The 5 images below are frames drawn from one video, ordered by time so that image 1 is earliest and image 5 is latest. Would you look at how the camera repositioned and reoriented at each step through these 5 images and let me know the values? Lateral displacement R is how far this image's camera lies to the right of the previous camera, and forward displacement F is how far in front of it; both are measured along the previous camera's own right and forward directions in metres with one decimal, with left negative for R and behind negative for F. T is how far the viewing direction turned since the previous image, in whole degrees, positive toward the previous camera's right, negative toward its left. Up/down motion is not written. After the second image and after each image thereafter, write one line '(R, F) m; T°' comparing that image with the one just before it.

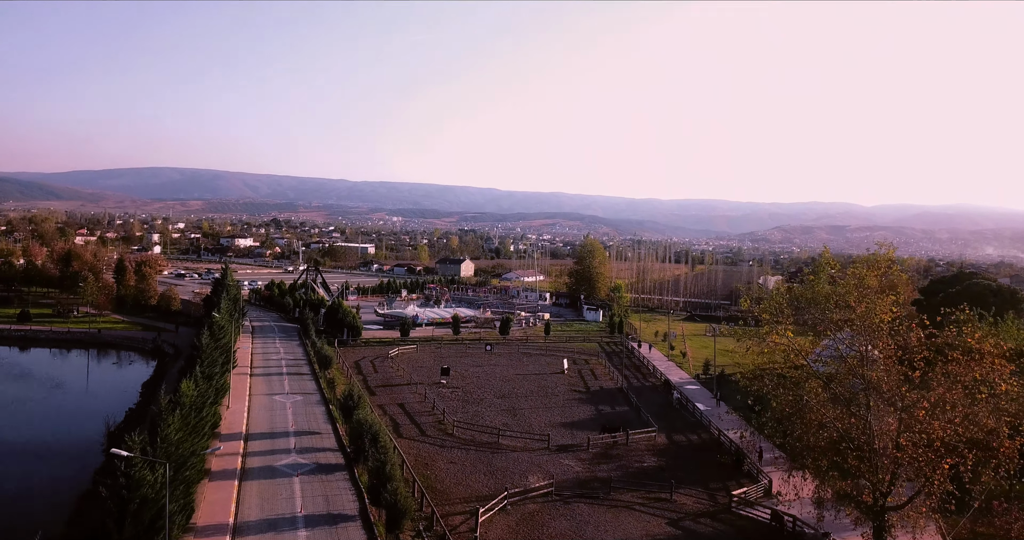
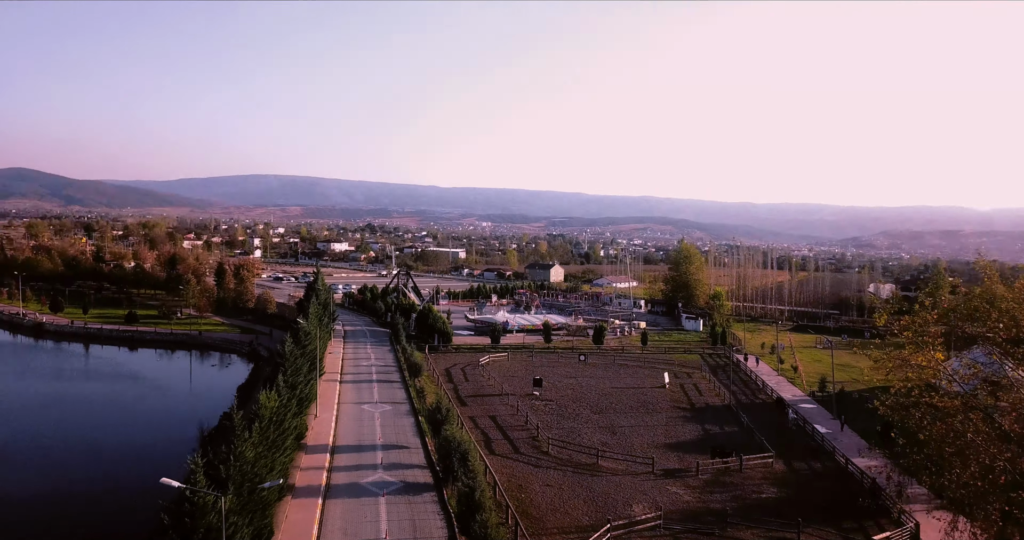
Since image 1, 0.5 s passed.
(-0.3, +1.3) m; -8°
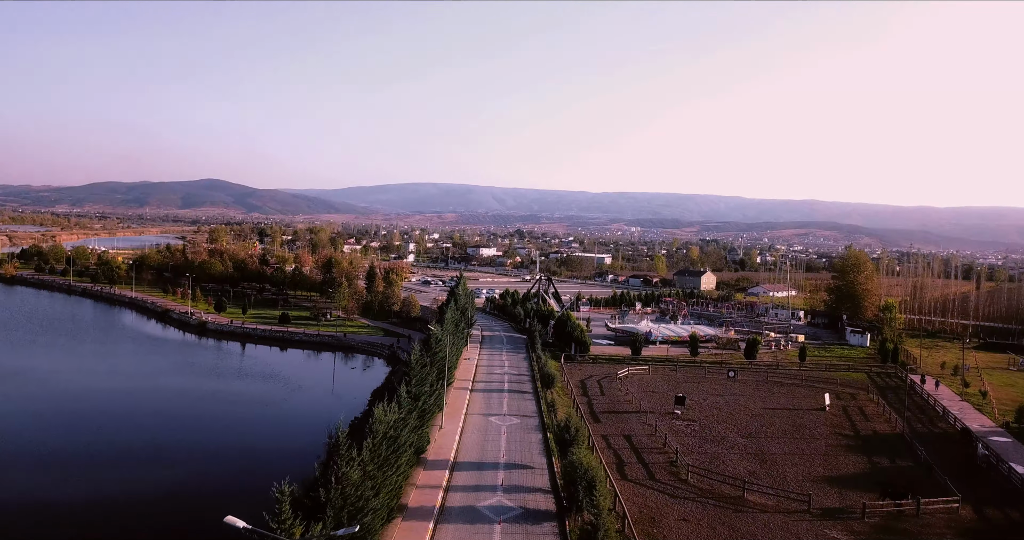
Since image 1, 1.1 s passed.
(+0.1, +1.3) m; -13°
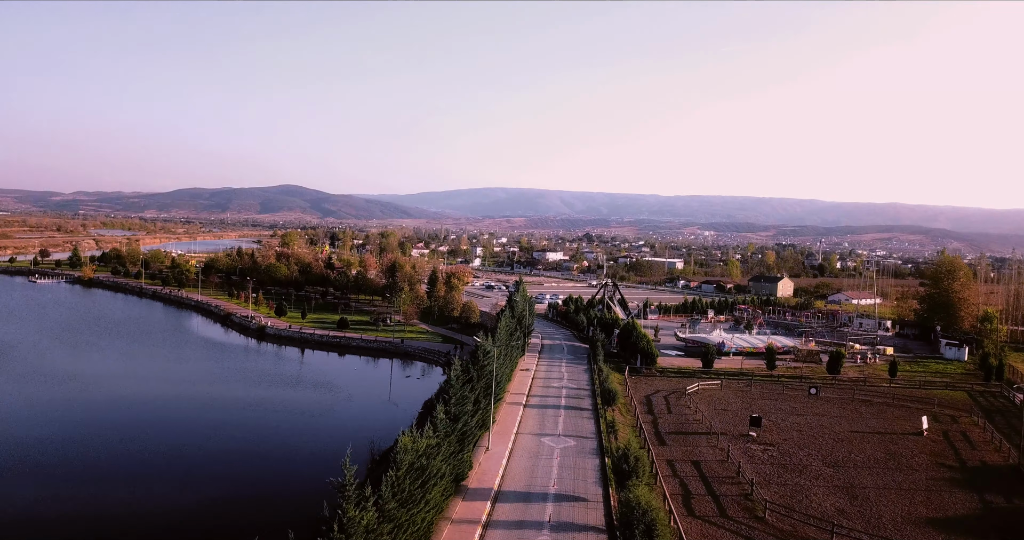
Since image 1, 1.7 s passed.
(+0.2, +1.3) m; -6°
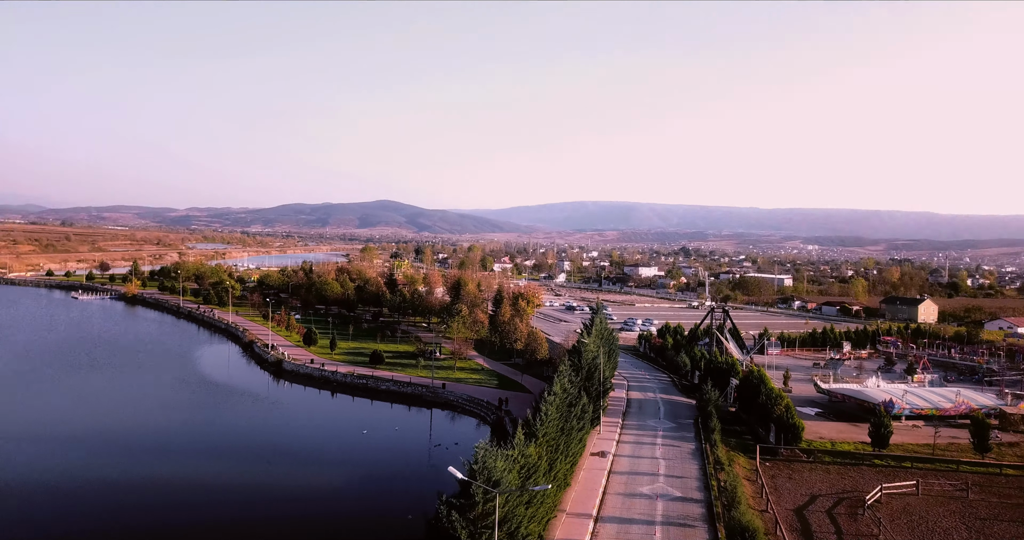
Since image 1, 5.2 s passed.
(+0.6, +8.3) m; -8°
